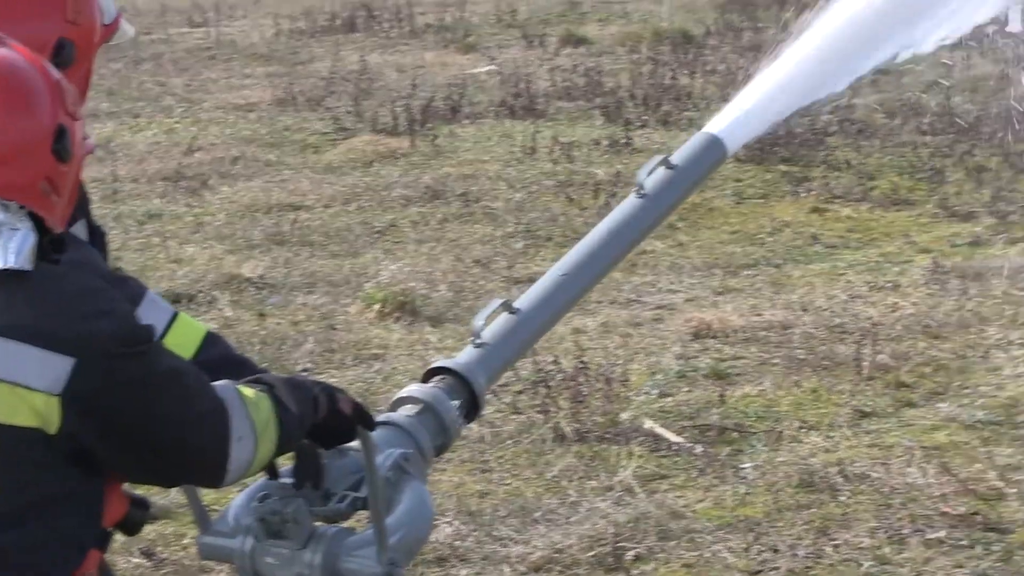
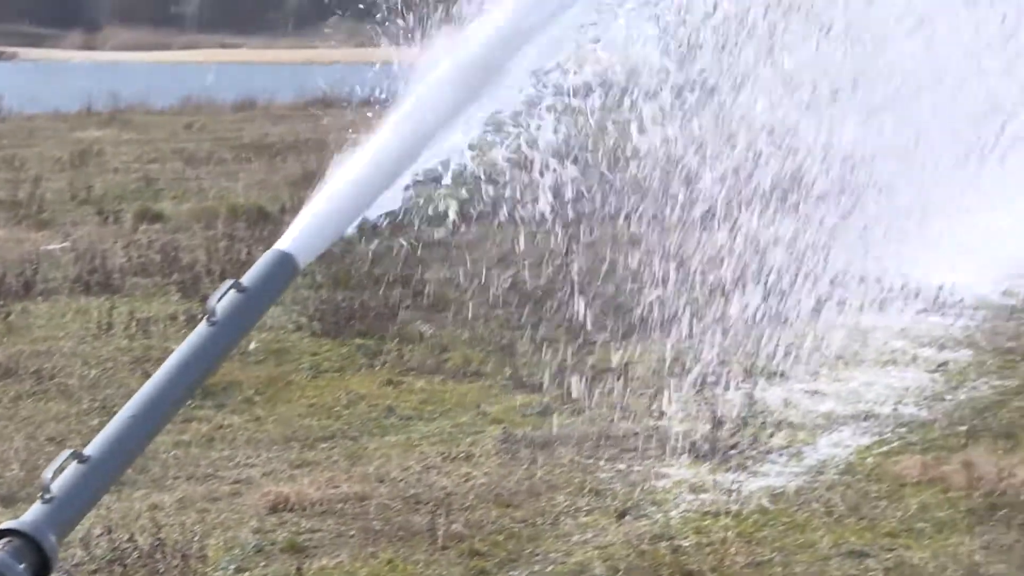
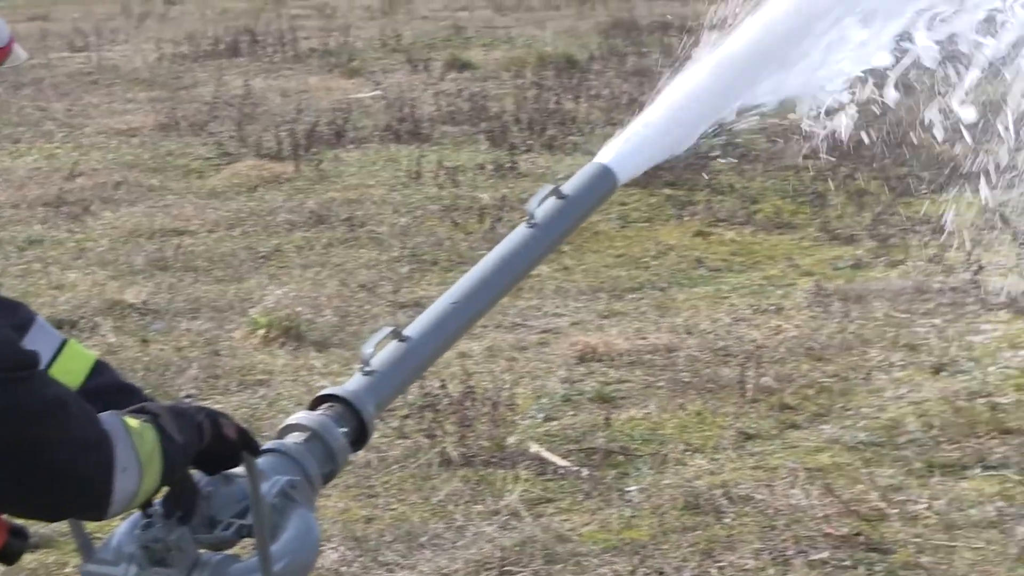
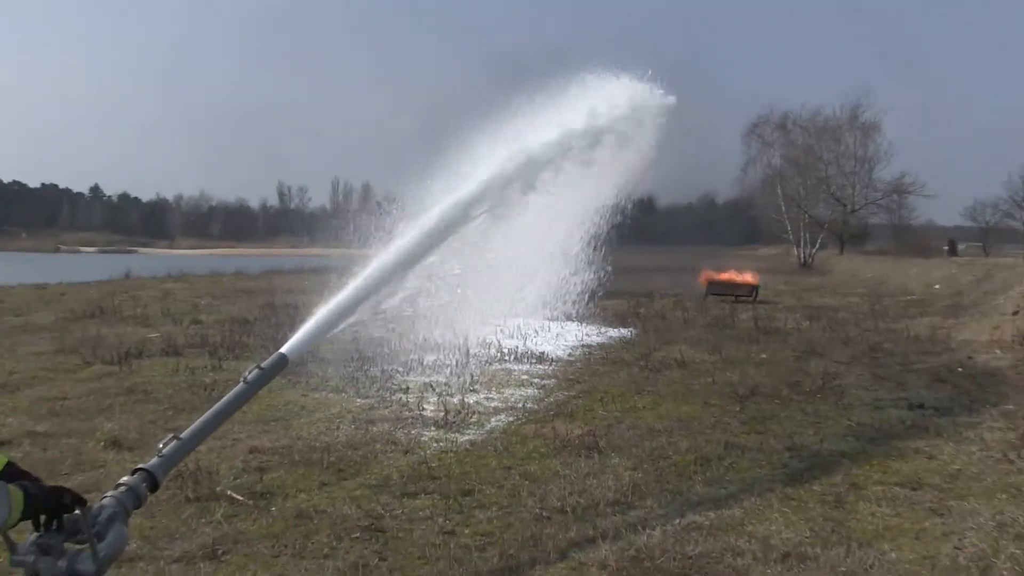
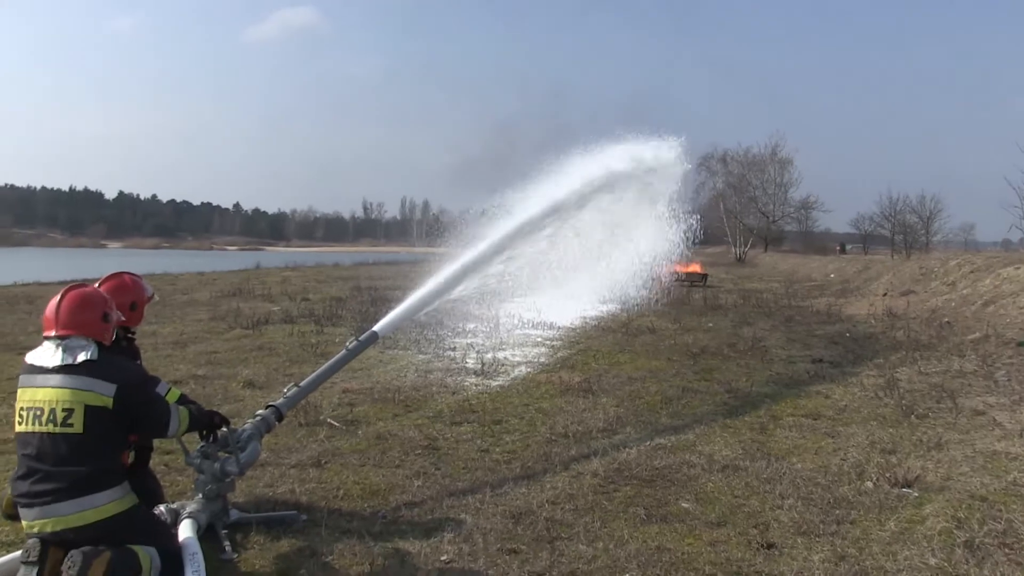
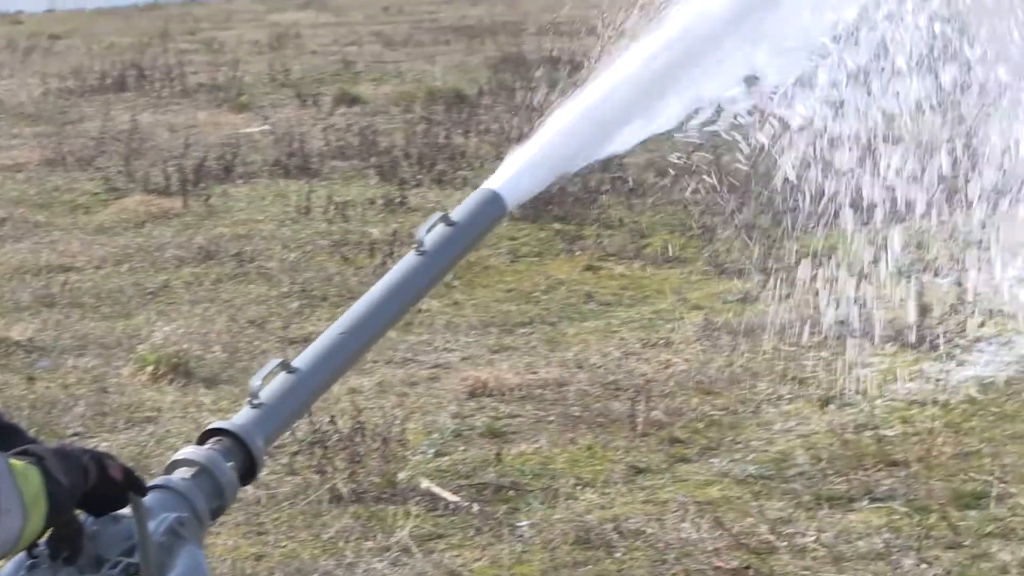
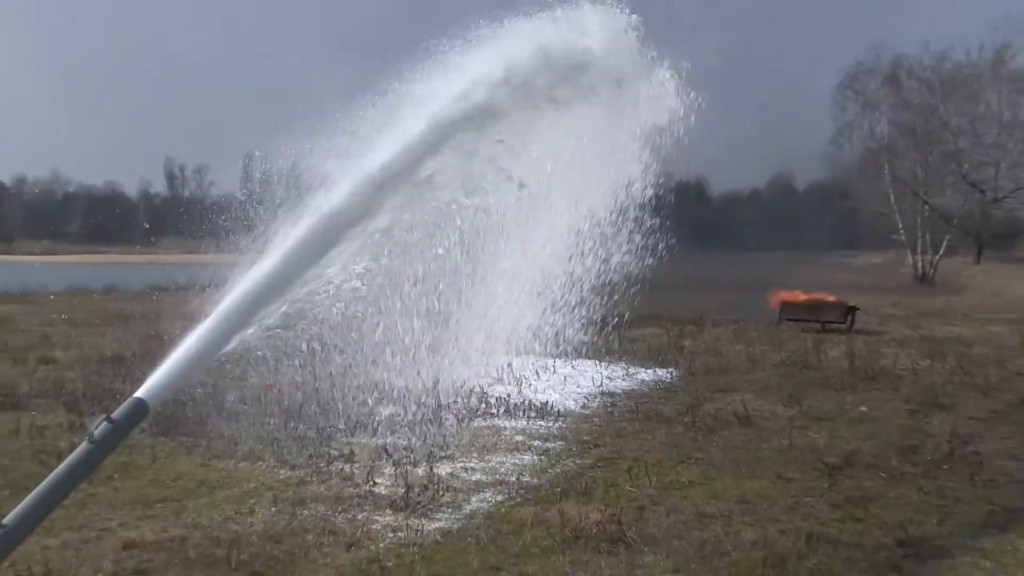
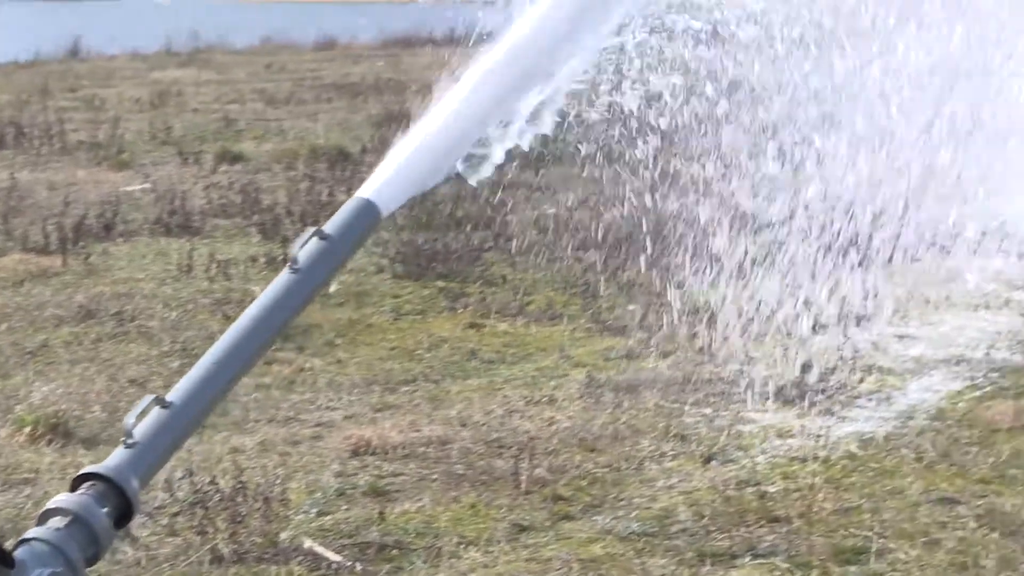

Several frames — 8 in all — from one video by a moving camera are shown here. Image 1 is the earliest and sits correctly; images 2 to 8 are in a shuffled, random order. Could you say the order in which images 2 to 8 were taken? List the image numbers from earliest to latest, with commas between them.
3, 6, 8, 2, 7, 4, 5
